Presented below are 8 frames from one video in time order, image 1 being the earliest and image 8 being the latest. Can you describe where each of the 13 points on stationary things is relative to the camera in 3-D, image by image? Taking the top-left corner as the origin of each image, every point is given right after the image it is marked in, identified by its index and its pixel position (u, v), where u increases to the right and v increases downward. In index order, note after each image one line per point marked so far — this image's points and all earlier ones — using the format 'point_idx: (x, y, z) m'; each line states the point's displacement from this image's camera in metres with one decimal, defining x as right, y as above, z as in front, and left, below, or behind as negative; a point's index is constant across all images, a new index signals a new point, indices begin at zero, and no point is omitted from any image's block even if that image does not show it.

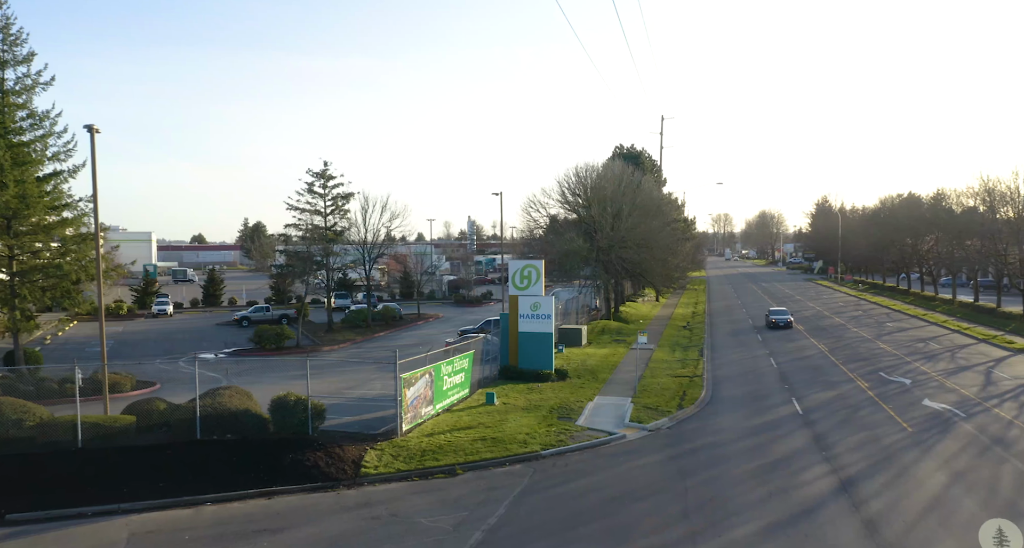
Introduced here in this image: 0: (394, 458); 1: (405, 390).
0: (-2.6, -4.1, +16.7) m
1: (-2.6, -2.8, +18.1) m
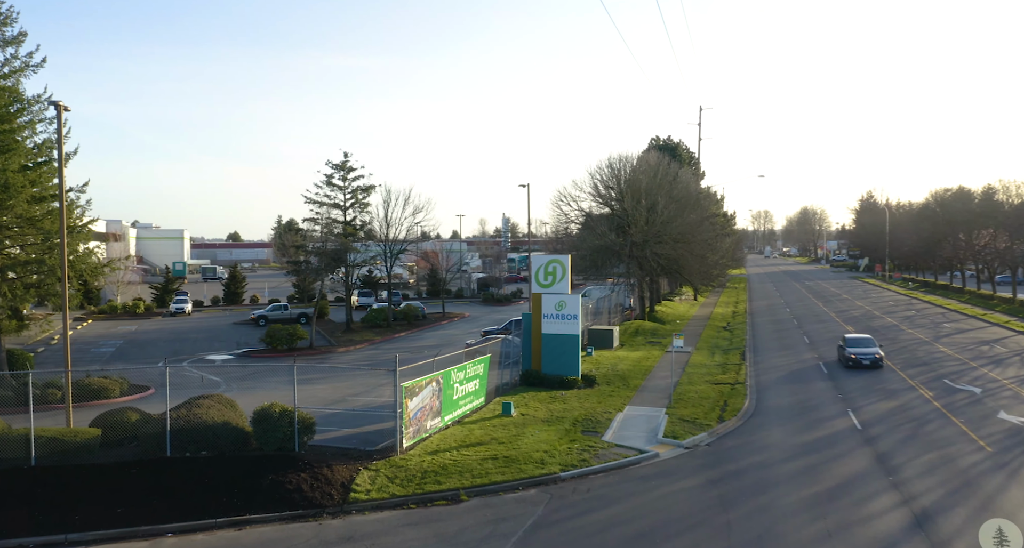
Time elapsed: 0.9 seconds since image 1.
0: (-2.4, -4.0, +14.5) m
1: (-2.3, -2.7, +15.9) m
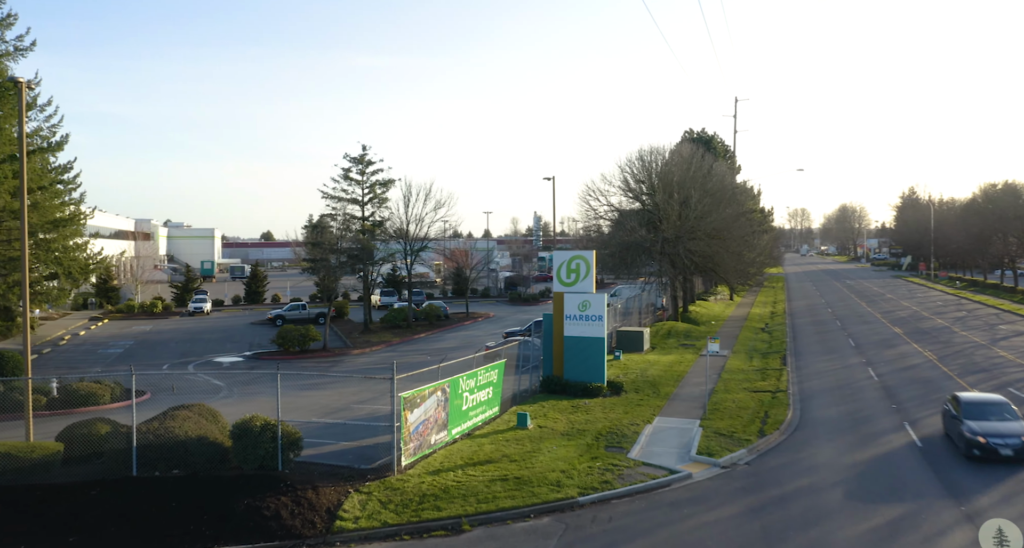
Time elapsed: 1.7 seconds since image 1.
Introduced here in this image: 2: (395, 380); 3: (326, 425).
0: (-2.2, -4.0, +12.8) m
1: (-2.1, -2.7, +14.1) m
2: (-2.4, -2.1, +15.1) m
3: (-4.3, -3.5, +17.4) m
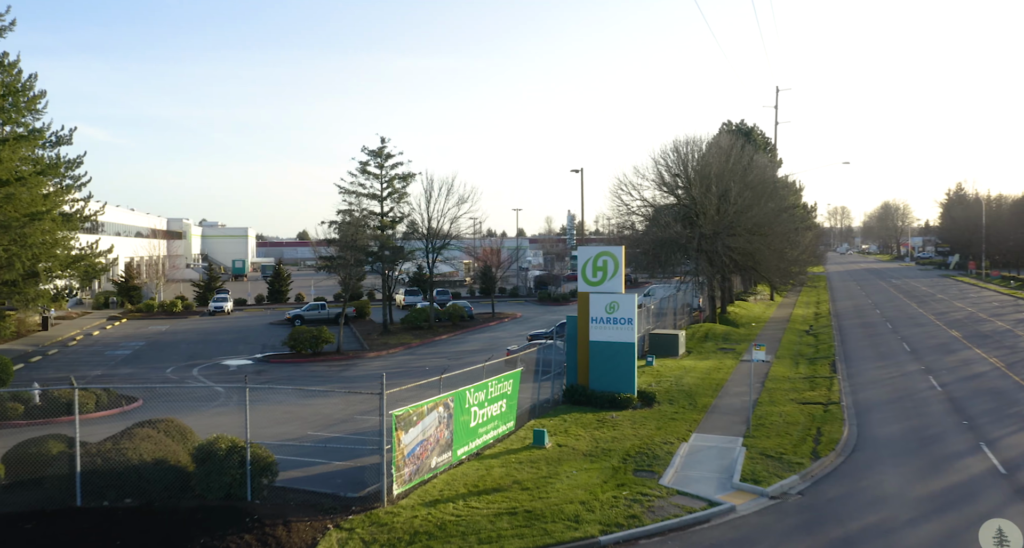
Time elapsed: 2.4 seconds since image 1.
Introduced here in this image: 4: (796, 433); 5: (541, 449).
0: (-2.1, -3.9, +10.8) m
1: (-1.9, -2.6, +12.1) m
2: (-2.2, -2.1, +13.1) m
3: (-4.0, -3.5, +15.5) m
4: (+6.9, -3.8, +18.0) m
5: (+0.6, -3.6, +15.3) m
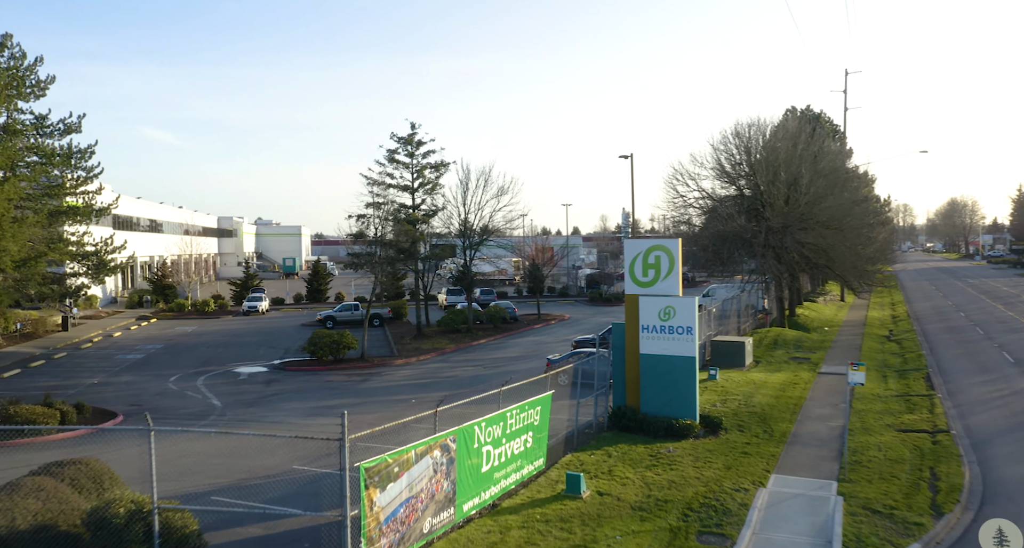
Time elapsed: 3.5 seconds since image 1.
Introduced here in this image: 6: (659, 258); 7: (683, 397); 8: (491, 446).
0: (-2.0, -3.9, +7.6) m
1: (-1.7, -2.6, +8.9) m
2: (-1.9, -2.1, +9.9) m
3: (-3.6, -3.5, +12.4) m
4: (+7.5, -3.8, +14.1) m
5: (+1.0, -3.6, +11.9) m
6: (+3.3, +0.3, +16.8) m
7: (+3.8, -2.7, +16.4) m
8: (-0.3, -2.6, +11.6) m
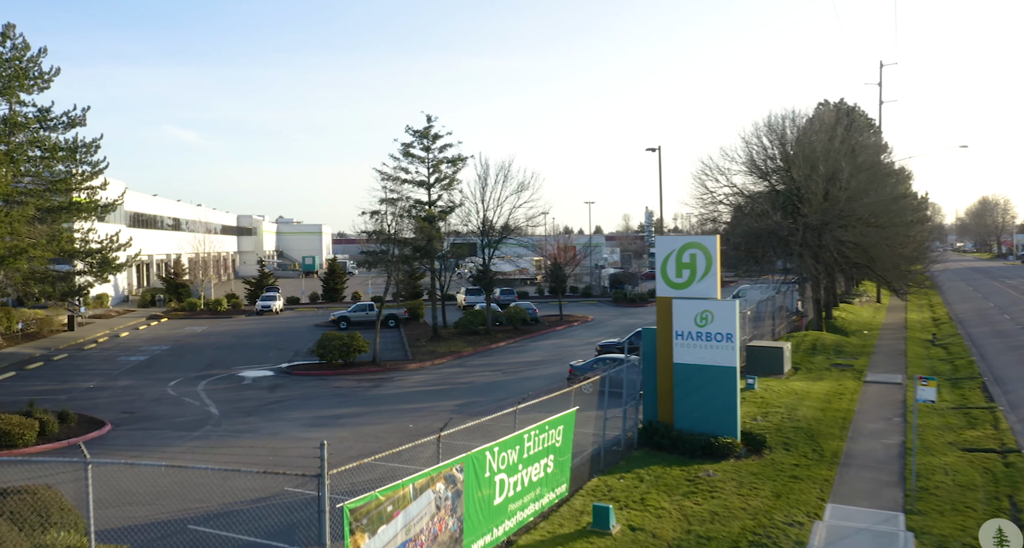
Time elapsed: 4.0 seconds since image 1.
0: (-1.9, -3.9, +6.0) m
1: (-1.5, -2.6, +7.3) m
2: (-1.7, -2.1, +8.3) m
3: (-3.3, -3.5, +10.9) m
4: (+7.8, -3.8, +12.3) m
5: (+1.3, -3.6, +10.3) m
6: (+3.7, +0.3, +15.1) m
7: (+4.1, -2.7, +14.6) m
8: (-0.1, -2.6, +10.0) m
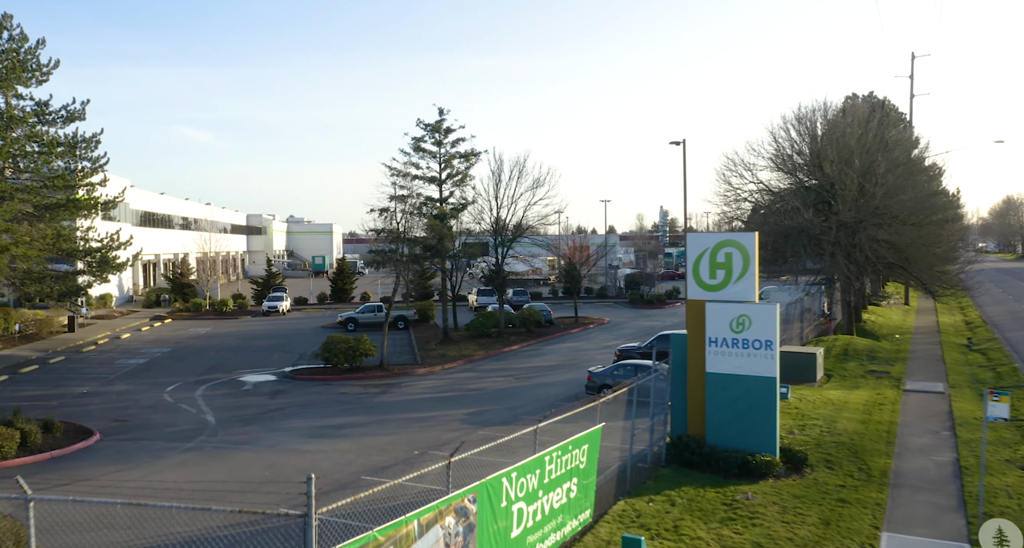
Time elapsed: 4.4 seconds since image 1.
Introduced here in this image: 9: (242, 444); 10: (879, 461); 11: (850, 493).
0: (-1.7, -3.9, +4.8) m
1: (-1.3, -2.6, +6.1) m
2: (-1.5, -2.1, +7.1) m
3: (-3.1, -3.5, +9.7) m
4: (+8.0, -3.9, +10.9) m
5: (+1.5, -3.6, +9.0) m
6: (+4.0, +0.3, +13.8) m
7: (+4.4, -2.7, +13.3) m
8: (+0.2, -2.7, +8.8) m
9: (-5.7, -3.6, +15.9) m
10: (+7.0, -3.6, +14.2) m
11: (+5.6, -3.6, +12.4) m
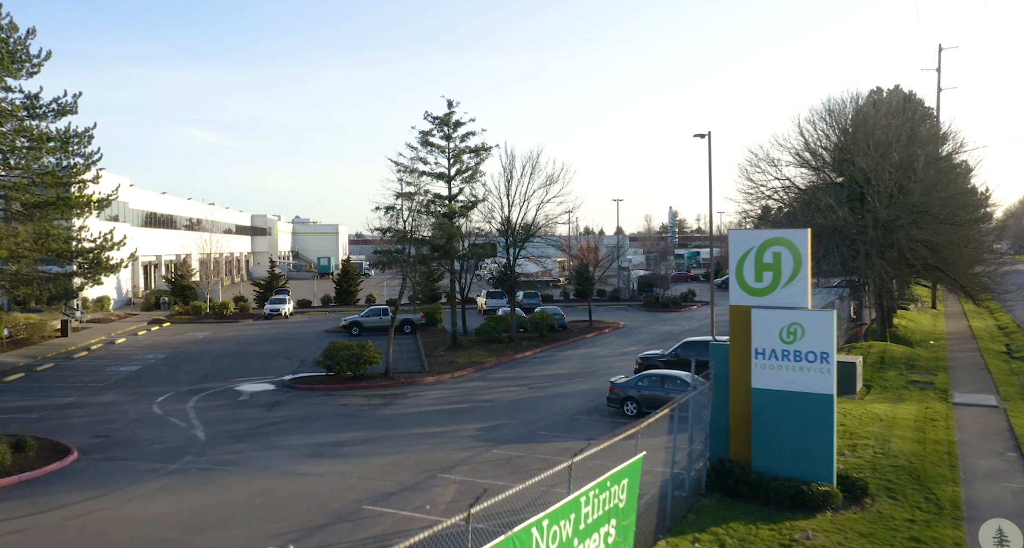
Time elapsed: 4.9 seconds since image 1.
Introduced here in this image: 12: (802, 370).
0: (-1.5, -4.0, +3.3) m
1: (-1.1, -2.7, +4.6) m
2: (-1.2, -2.1, +5.6) m
3: (-2.8, -3.5, +8.2) m
4: (+8.4, -3.9, +9.3) m
5: (+1.8, -3.7, +7.5) m
6: (+4.4, +0.3, +12.2) m
7: (+4.8, -2.8, +11.8) m
8: (+0.5, -2.7, +7.2) m
9: (-5.4, -3.6, +14.4) m
10: (+7.3, -3.6, +12.6) m
11: (+6.0, -3.7, +10.8) m
12: (+4.7, -1.5, +11.9) m
